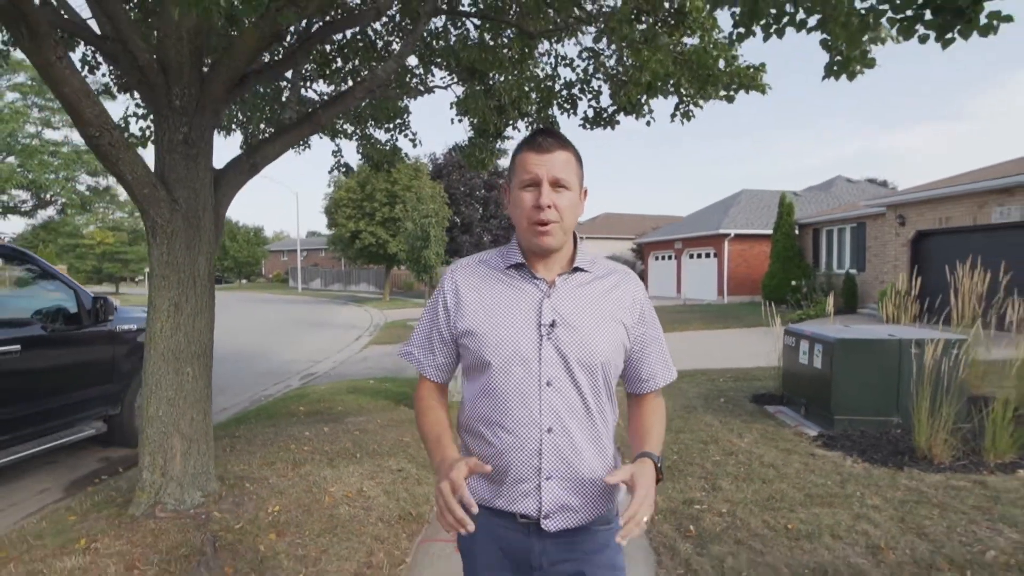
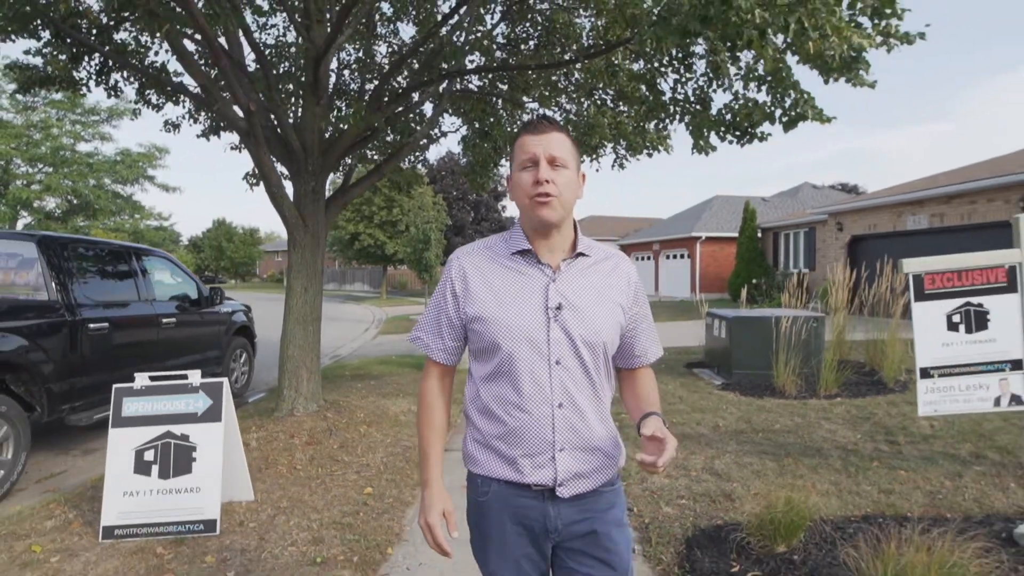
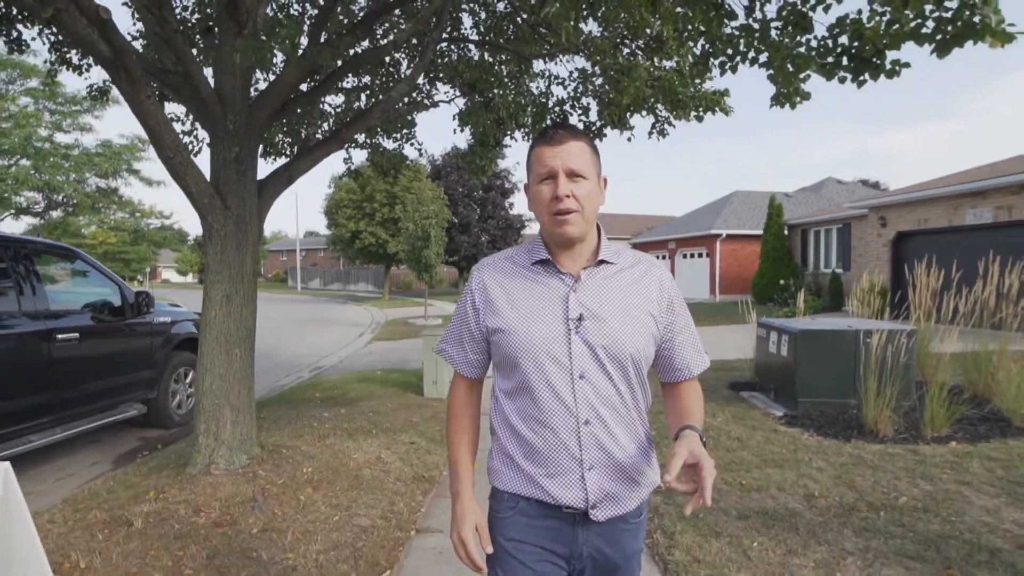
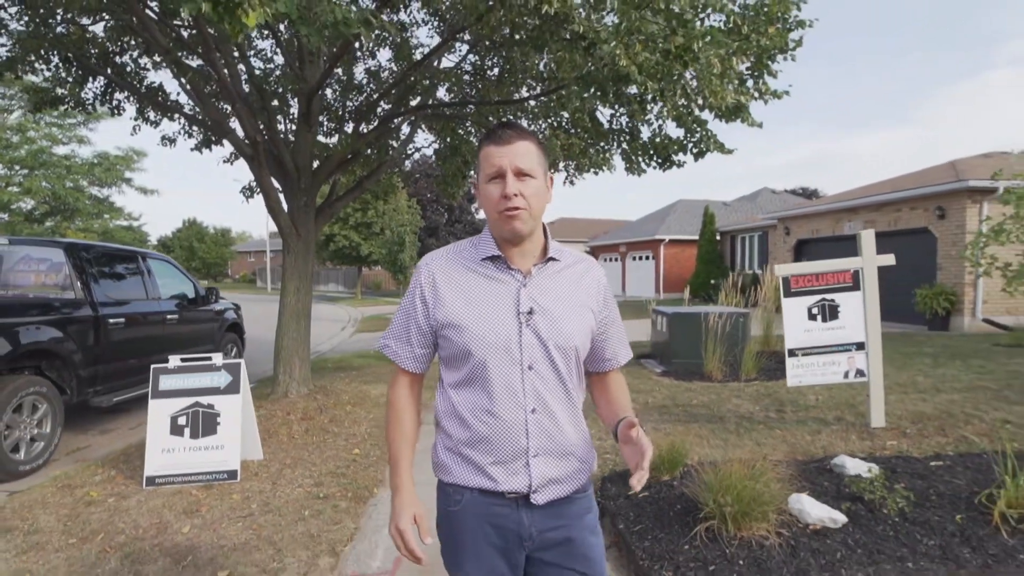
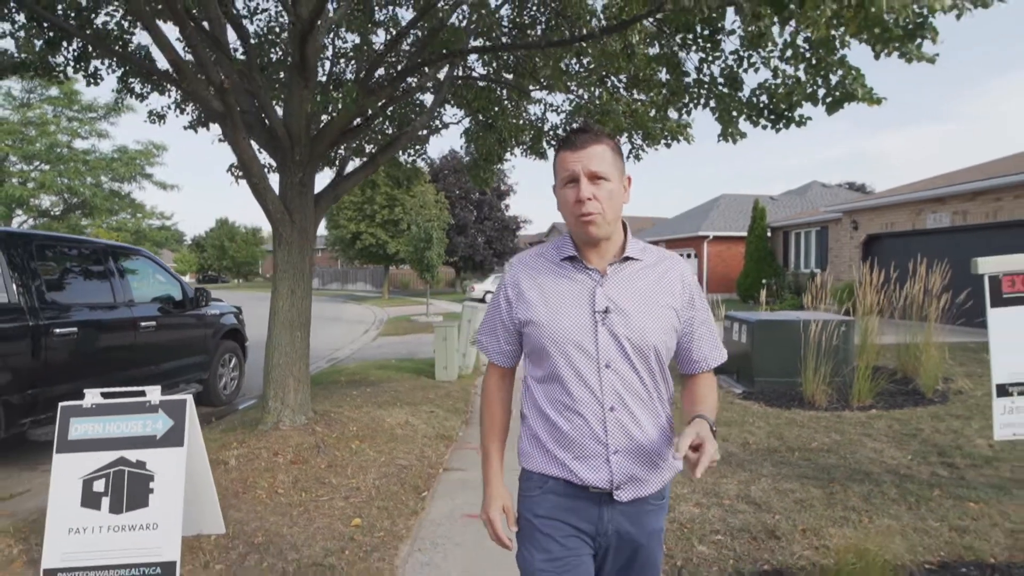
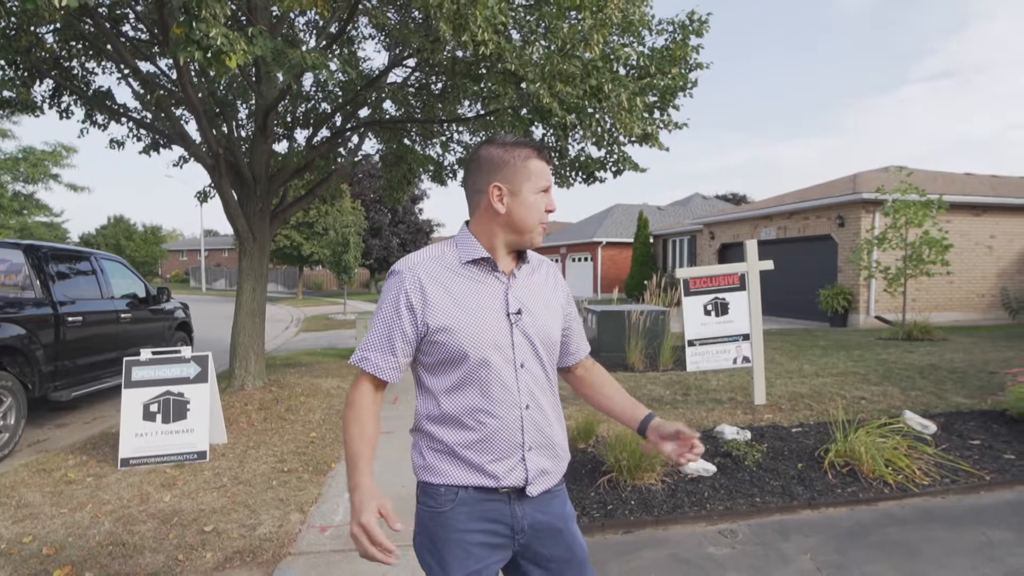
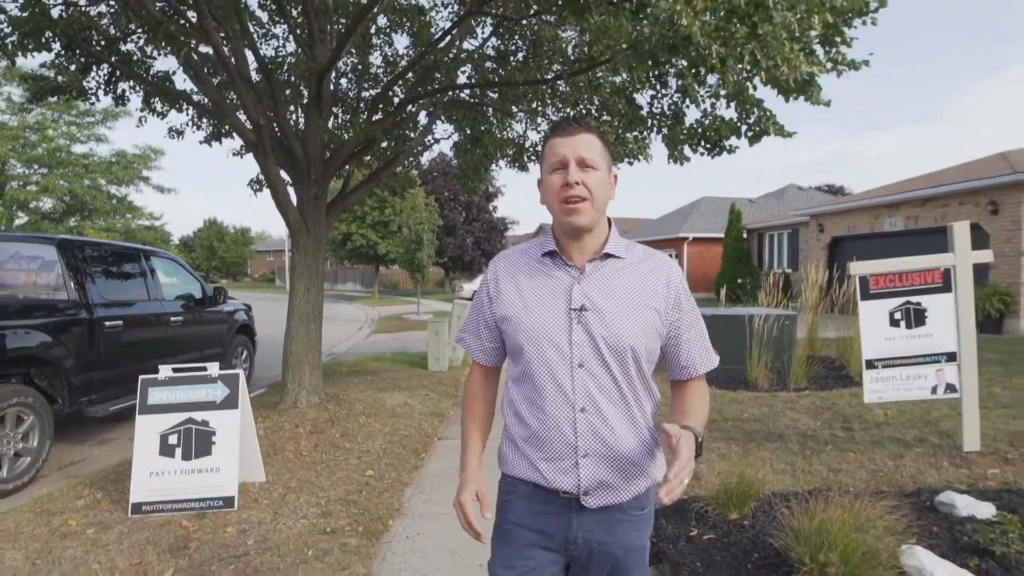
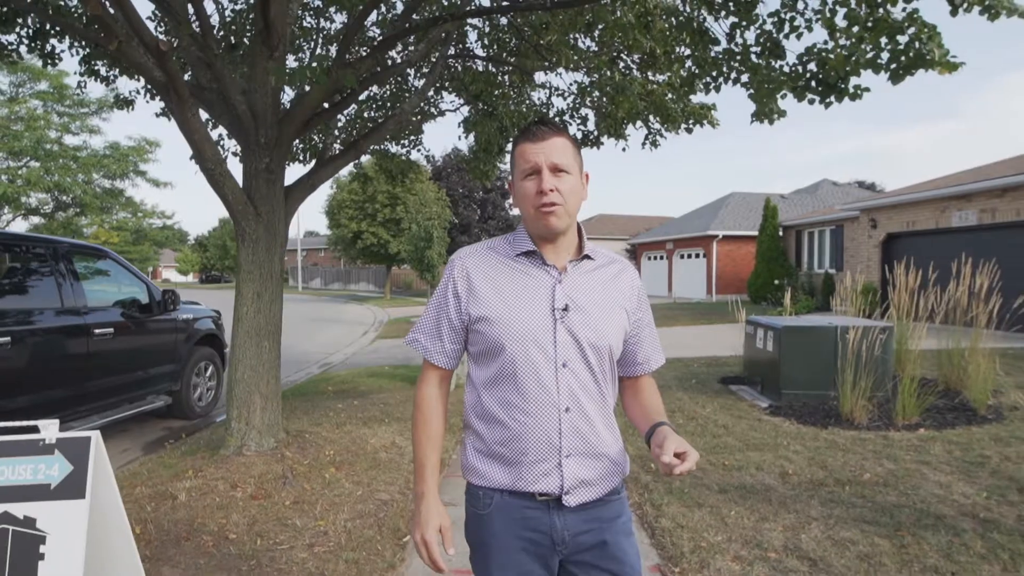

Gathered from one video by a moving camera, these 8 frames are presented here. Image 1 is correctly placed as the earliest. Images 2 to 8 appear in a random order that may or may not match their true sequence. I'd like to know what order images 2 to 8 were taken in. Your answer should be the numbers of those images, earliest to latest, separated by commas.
3, 8, 5, 2, 7, 4, 6
